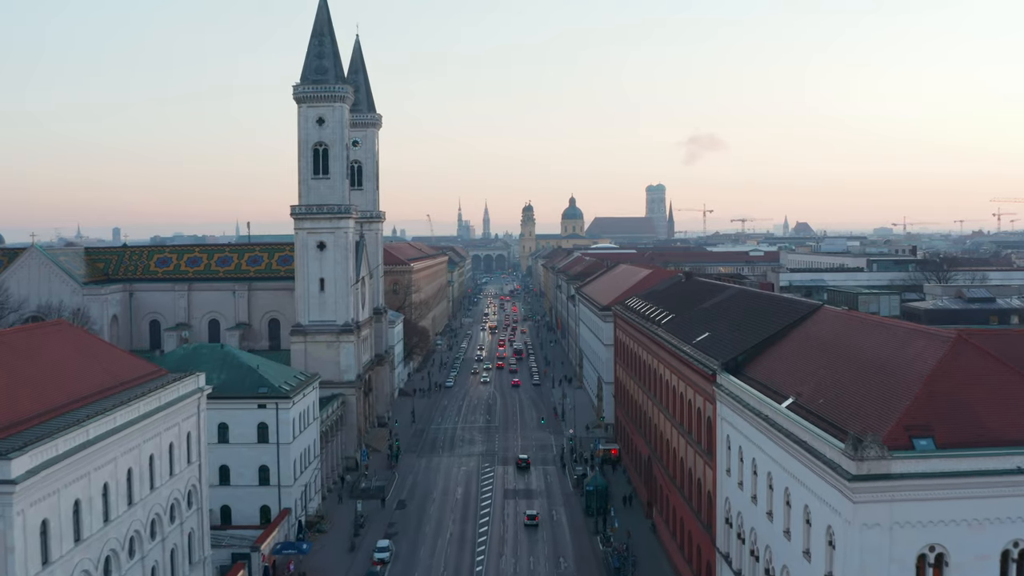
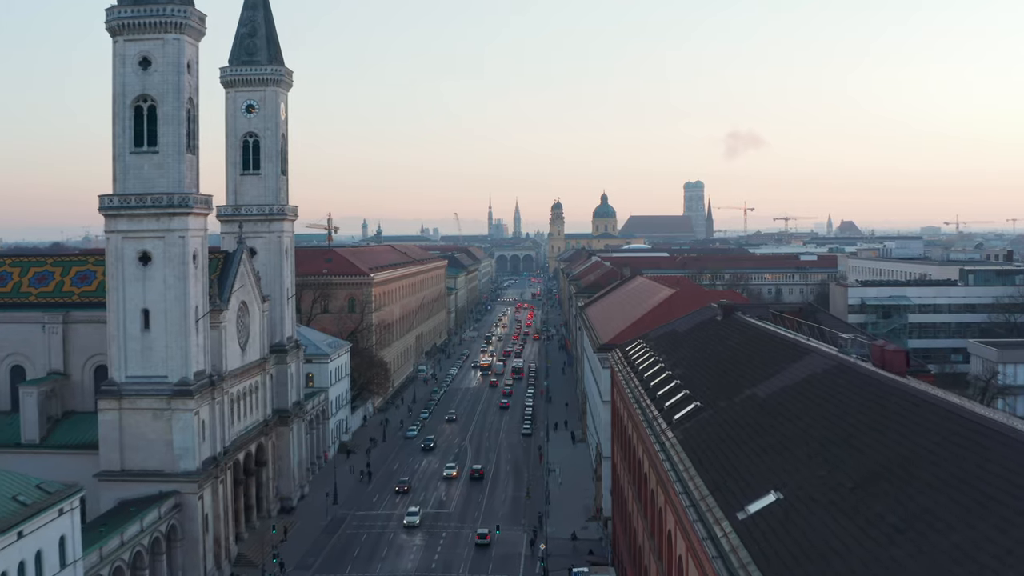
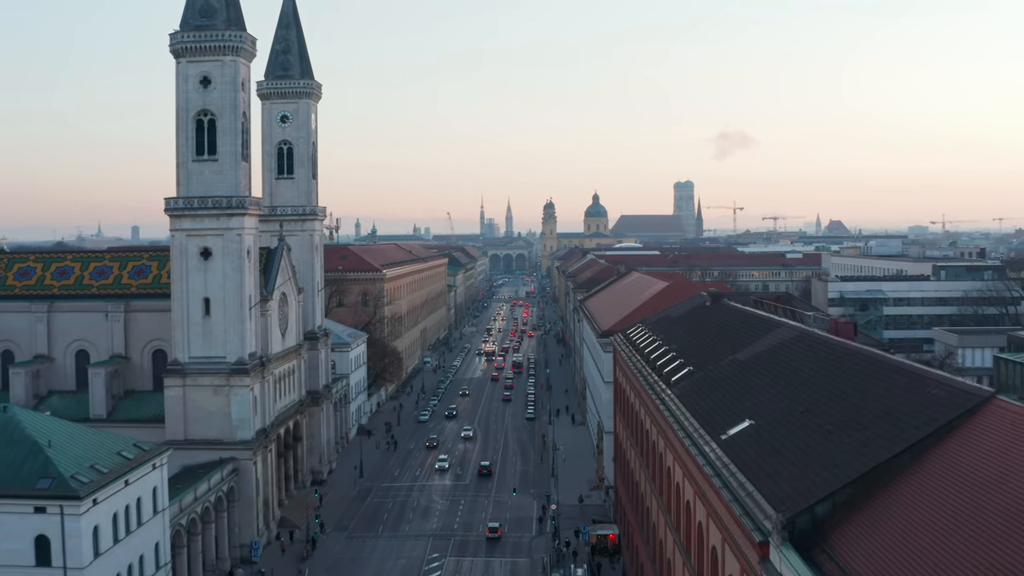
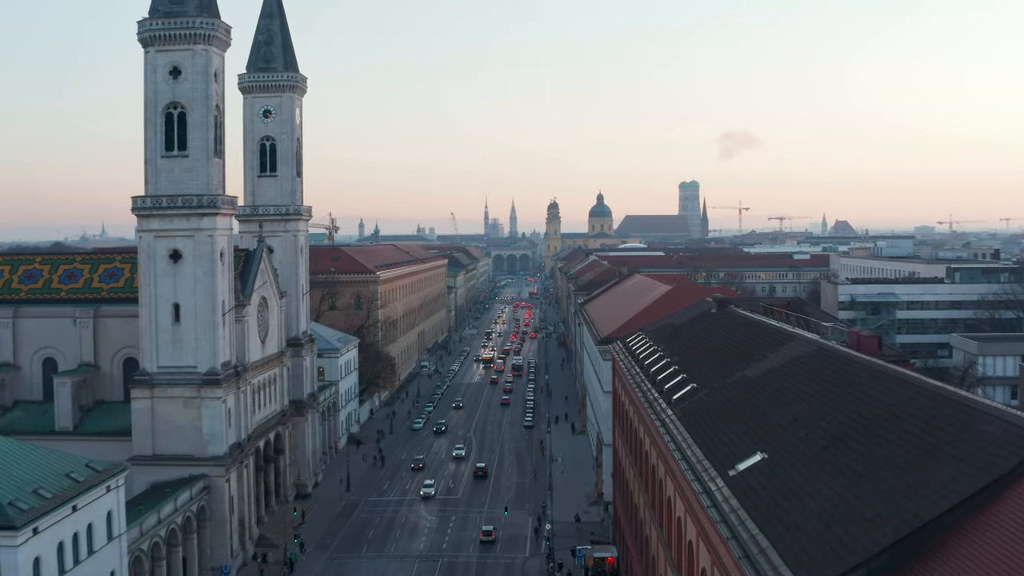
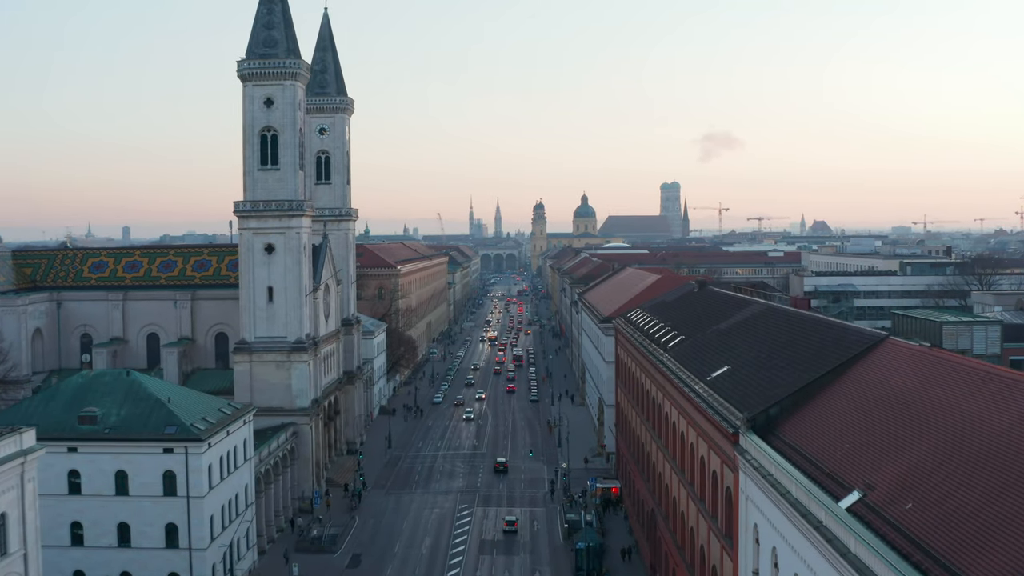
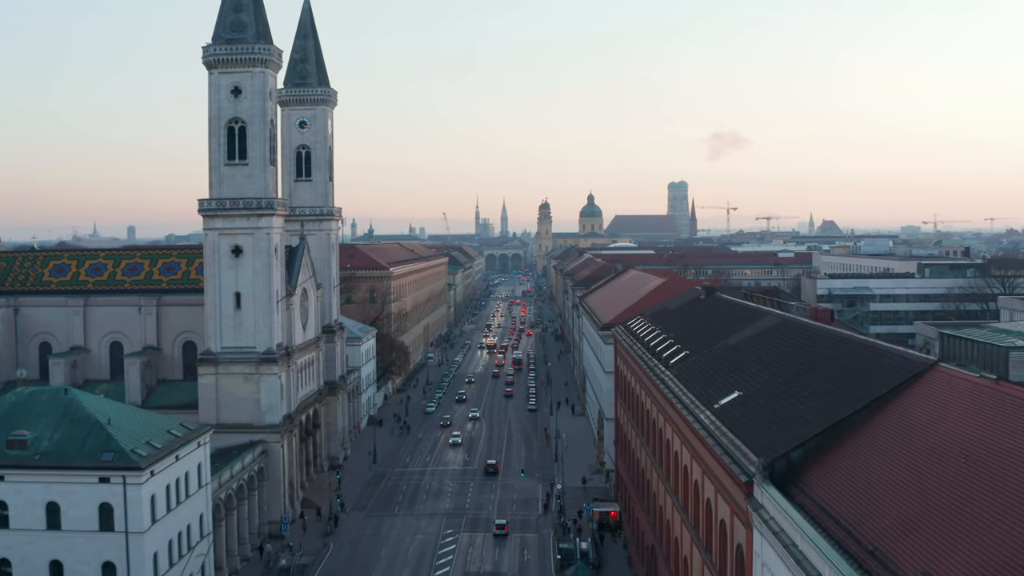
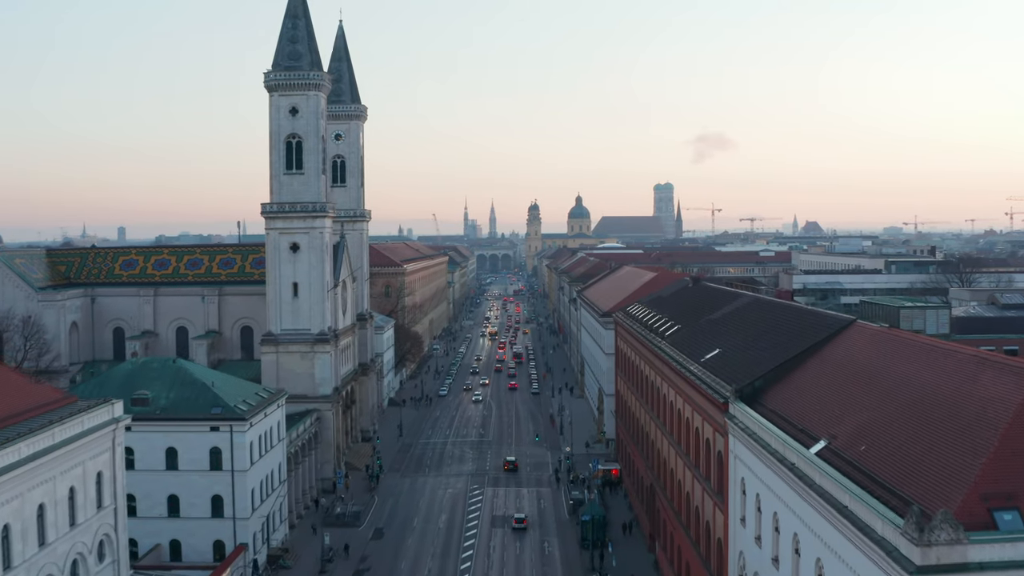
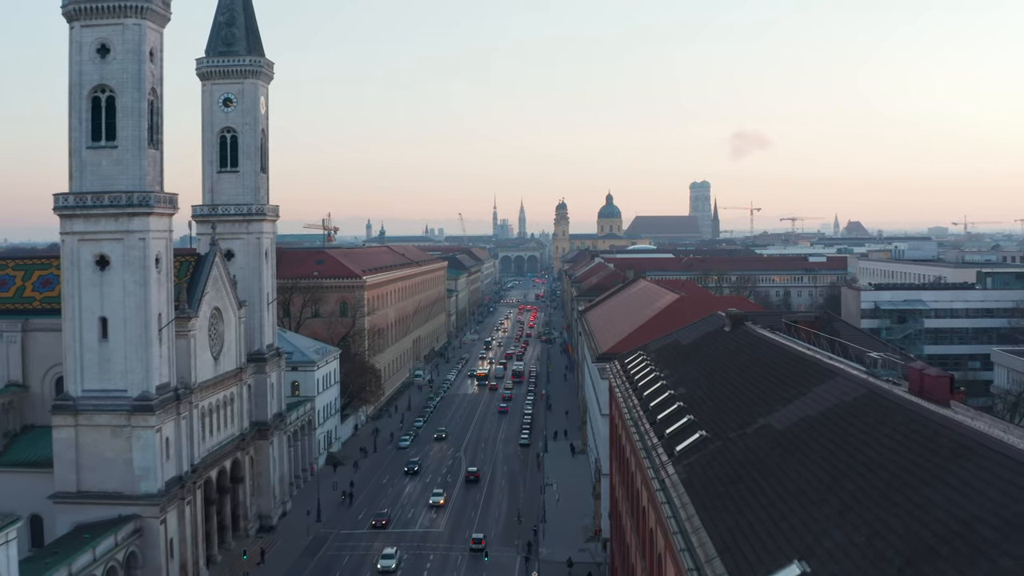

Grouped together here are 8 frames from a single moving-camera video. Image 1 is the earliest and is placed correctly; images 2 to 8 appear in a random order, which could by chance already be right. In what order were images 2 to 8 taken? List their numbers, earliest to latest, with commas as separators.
7, 5, 6, 3, 4, 2, 8
